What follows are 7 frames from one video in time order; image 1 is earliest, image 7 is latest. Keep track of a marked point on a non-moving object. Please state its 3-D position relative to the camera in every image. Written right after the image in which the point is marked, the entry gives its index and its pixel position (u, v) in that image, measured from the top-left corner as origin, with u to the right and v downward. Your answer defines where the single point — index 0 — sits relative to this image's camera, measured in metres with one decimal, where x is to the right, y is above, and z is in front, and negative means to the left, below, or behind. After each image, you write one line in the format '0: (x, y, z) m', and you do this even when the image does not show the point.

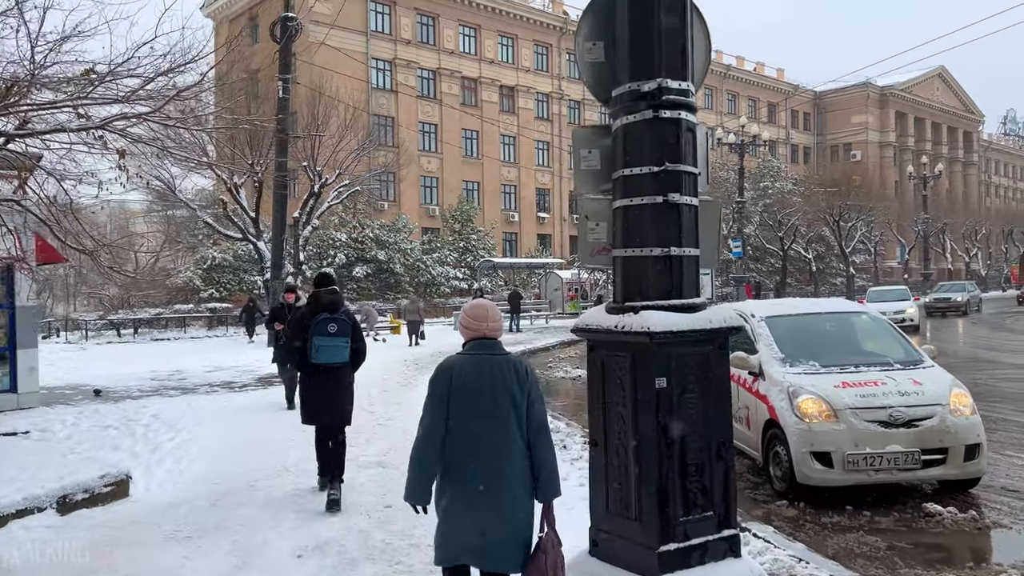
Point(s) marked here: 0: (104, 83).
0: (-3.4, +1.7, +6.7) m
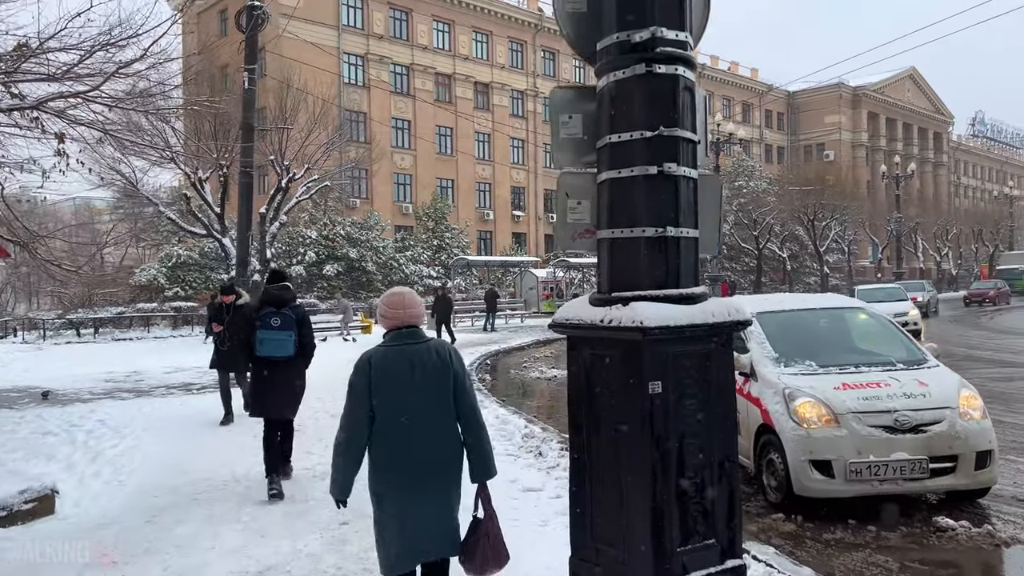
0: (-3.7, +1.8, +6.1) m
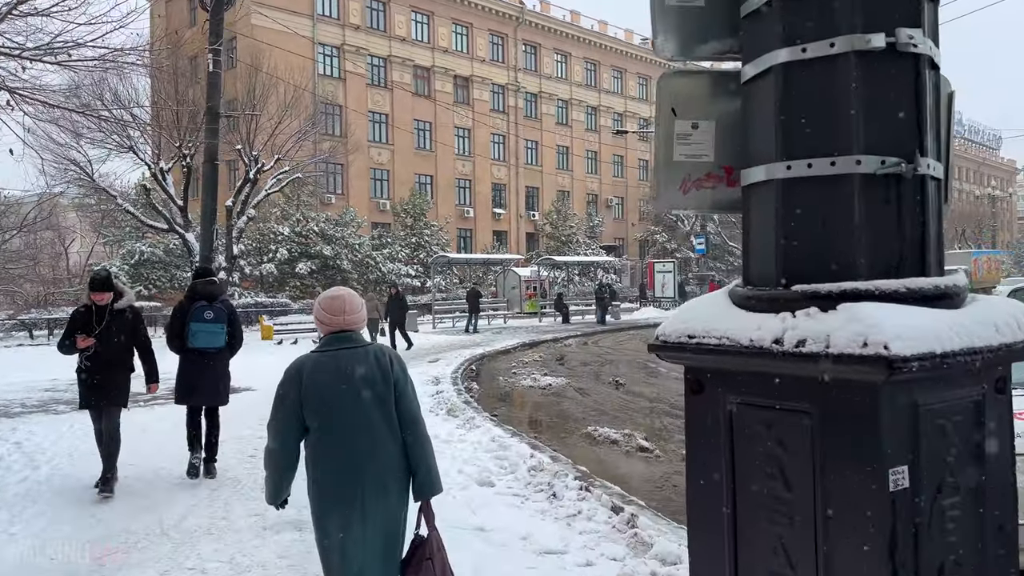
0: (-3.6, +1.8, +4.8) m
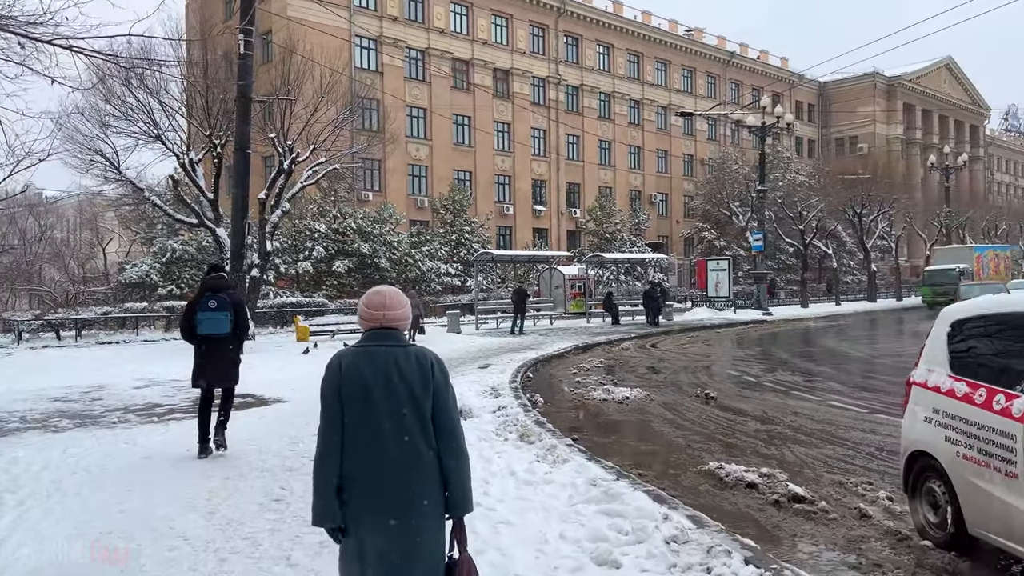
0: (-3.1, +1.8, +3.4) m
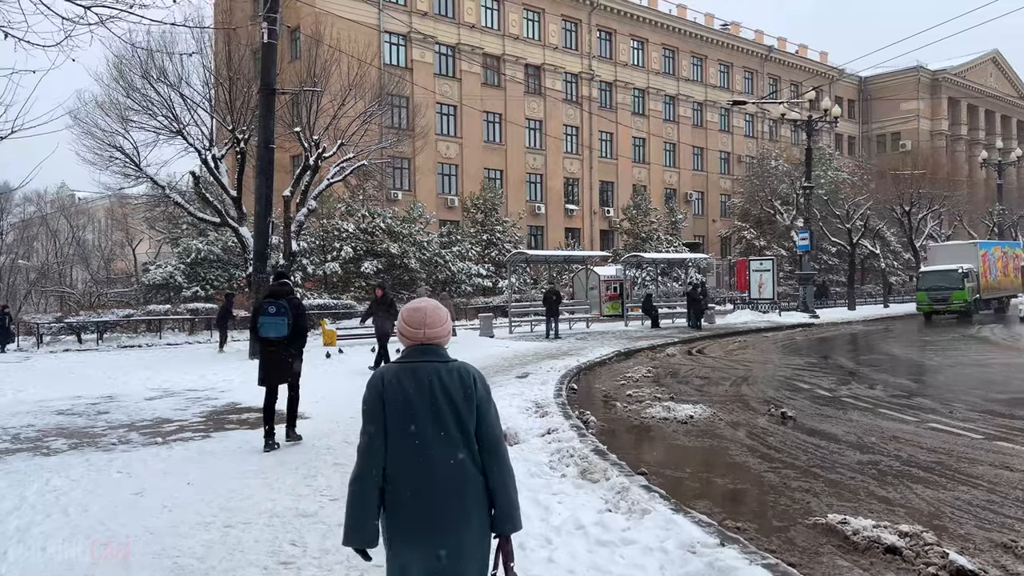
0: (-2.8, +1.8, +2.5) m
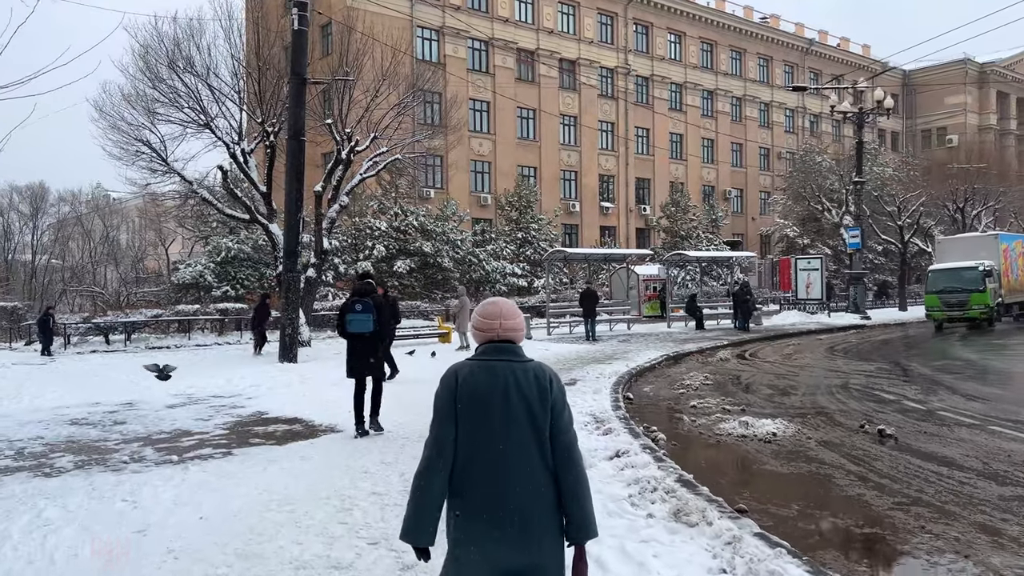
0: (-2.5, +1.8, +1.7) m
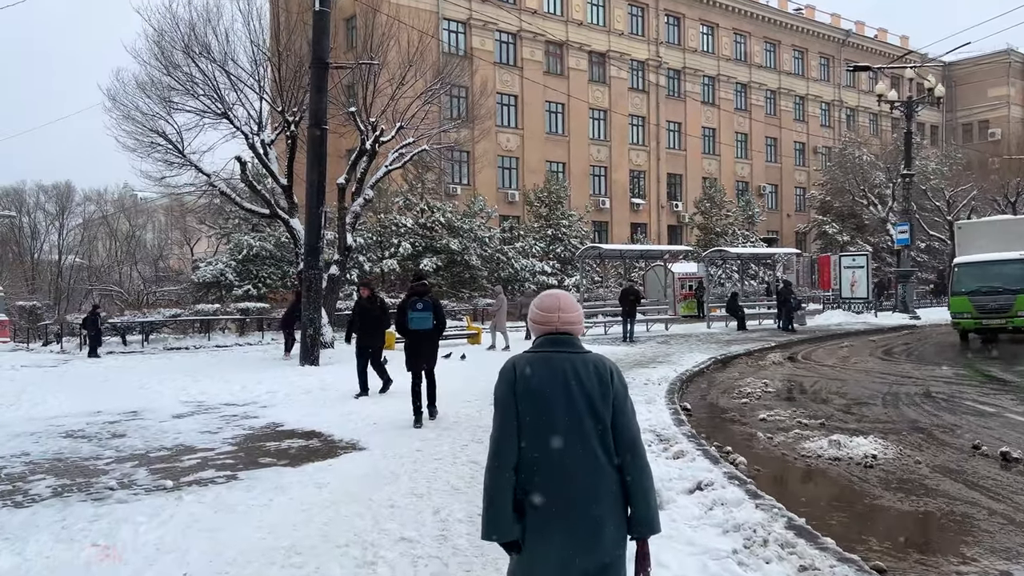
0: (-2.3, +1.8, +0.8) m
